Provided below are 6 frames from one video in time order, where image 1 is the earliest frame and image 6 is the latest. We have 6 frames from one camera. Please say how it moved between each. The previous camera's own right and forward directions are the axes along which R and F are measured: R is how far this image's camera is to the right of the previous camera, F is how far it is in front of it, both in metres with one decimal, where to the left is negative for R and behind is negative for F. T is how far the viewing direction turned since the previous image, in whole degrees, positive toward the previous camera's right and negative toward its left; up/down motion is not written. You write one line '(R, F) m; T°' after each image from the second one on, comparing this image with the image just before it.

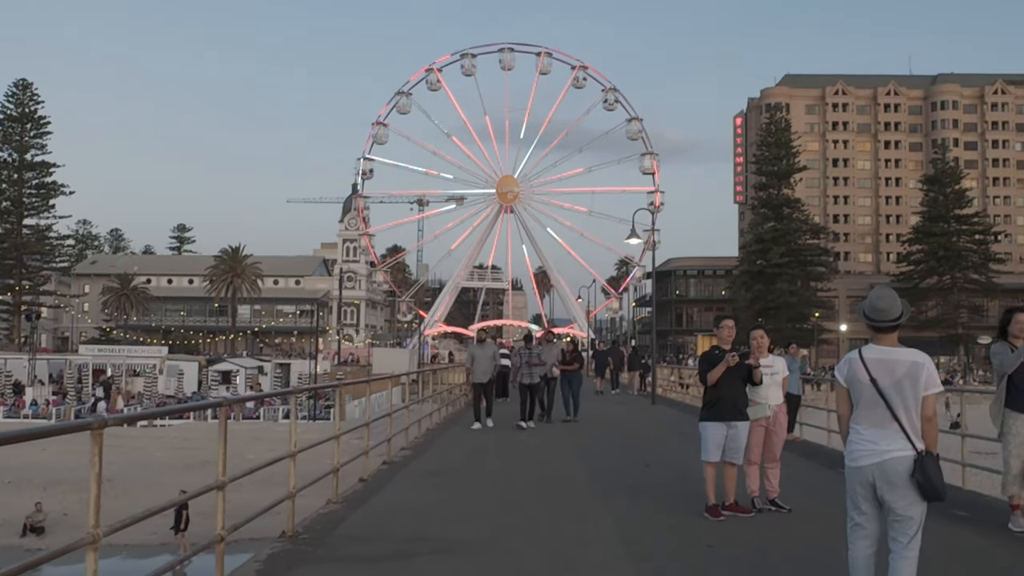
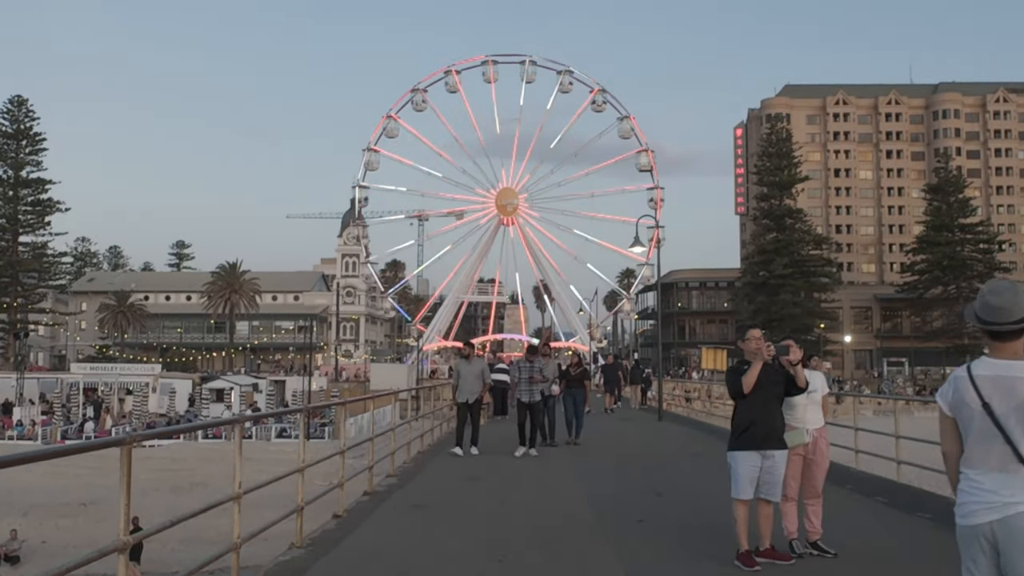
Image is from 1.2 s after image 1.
(+0.1, +1.2) m; 0°
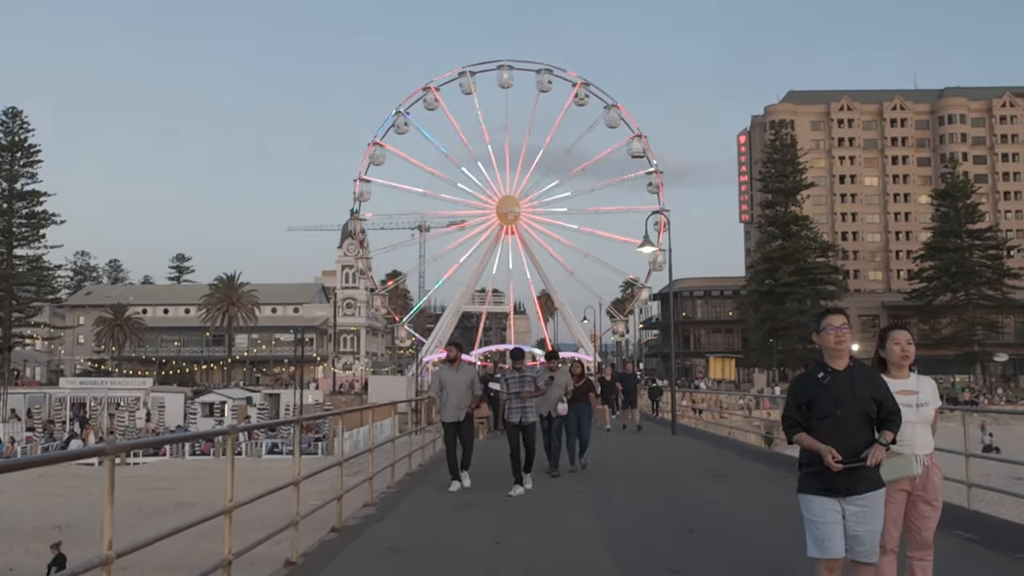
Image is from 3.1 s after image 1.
(0.0, +1.7) m; 0°
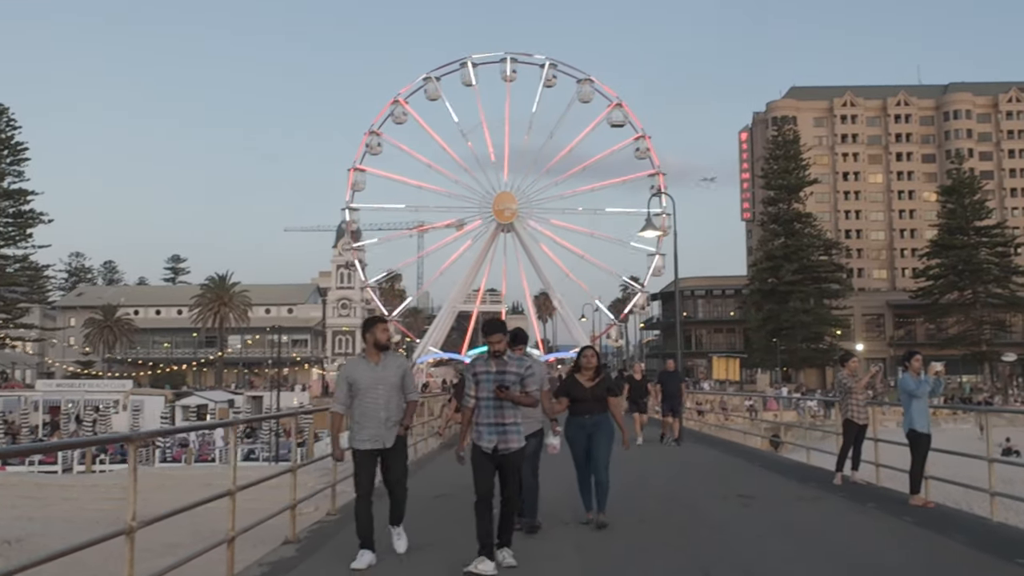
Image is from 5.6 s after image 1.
(+0.3, +2.3) m; 0°
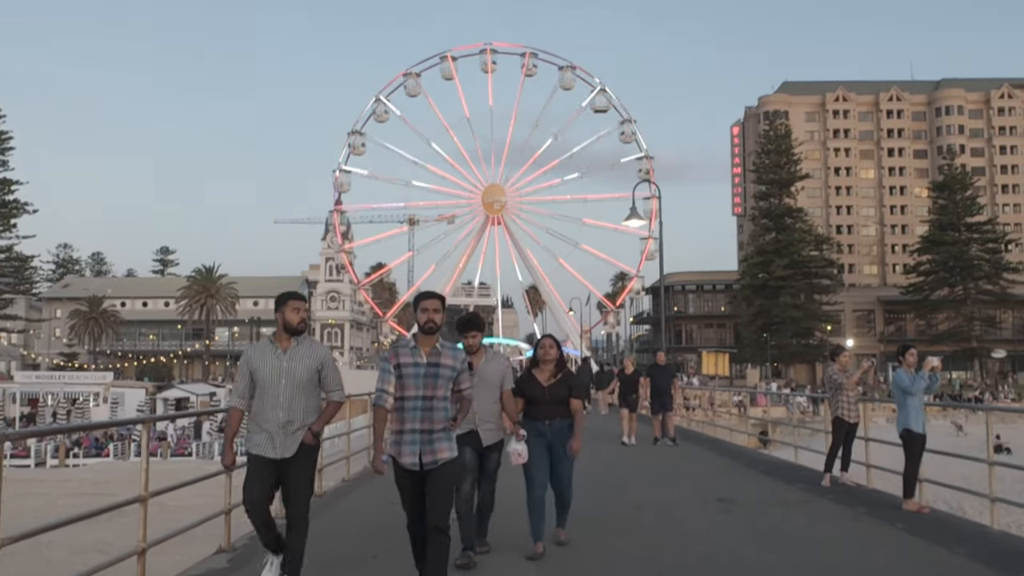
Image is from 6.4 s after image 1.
(+0.2, +0.7) m; 0°
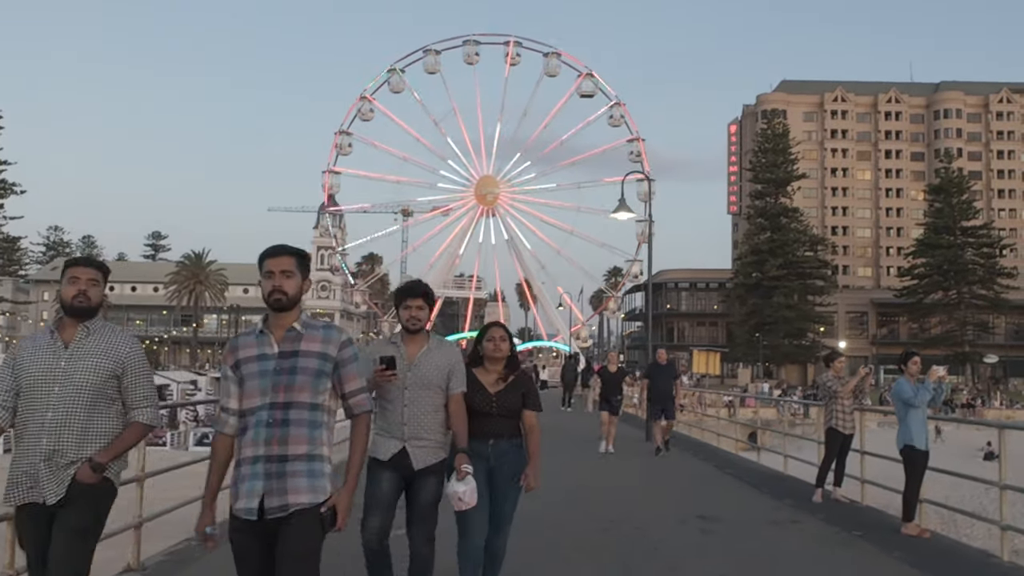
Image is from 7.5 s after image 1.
(+0.2, +0.8) m; 0°
